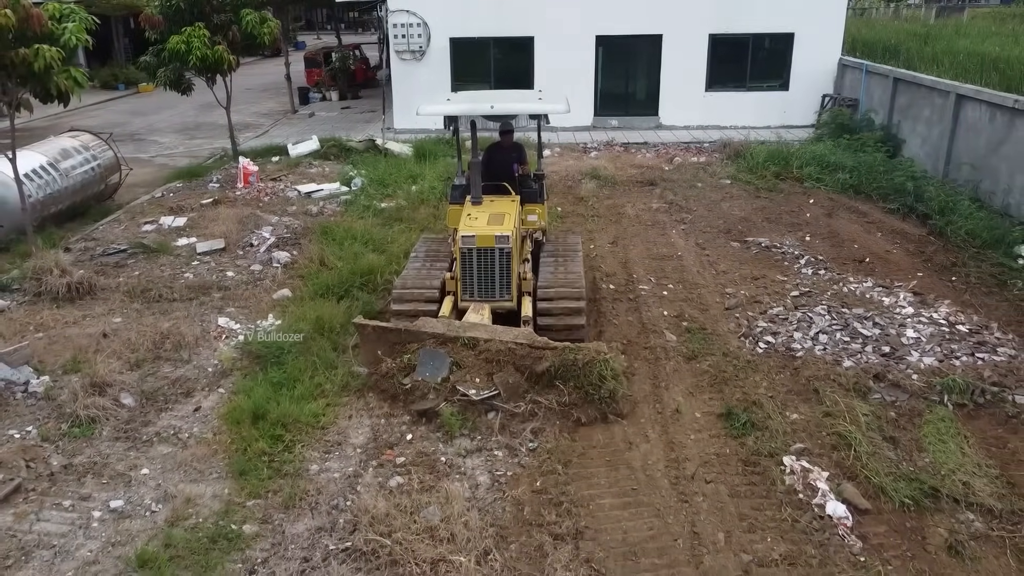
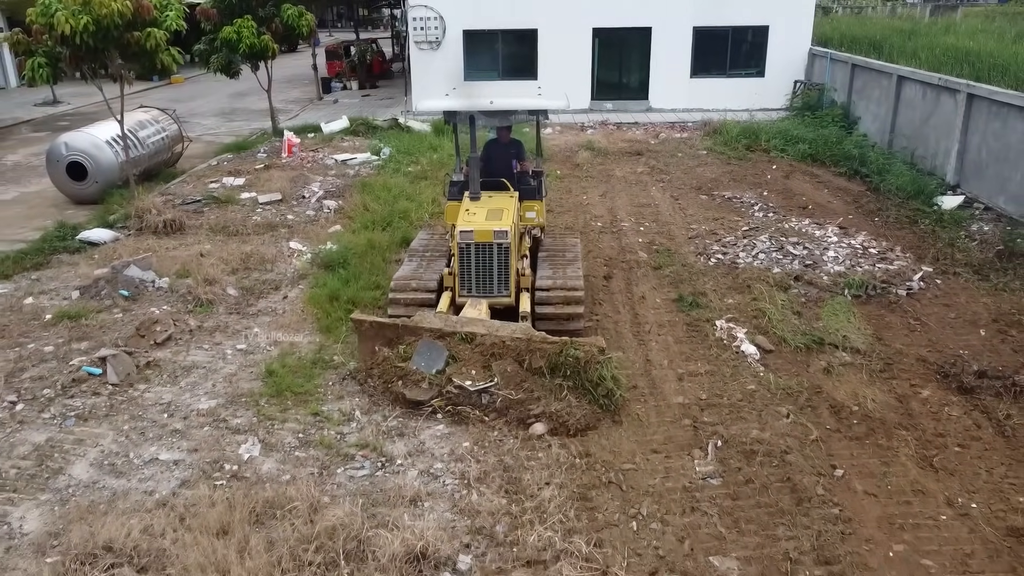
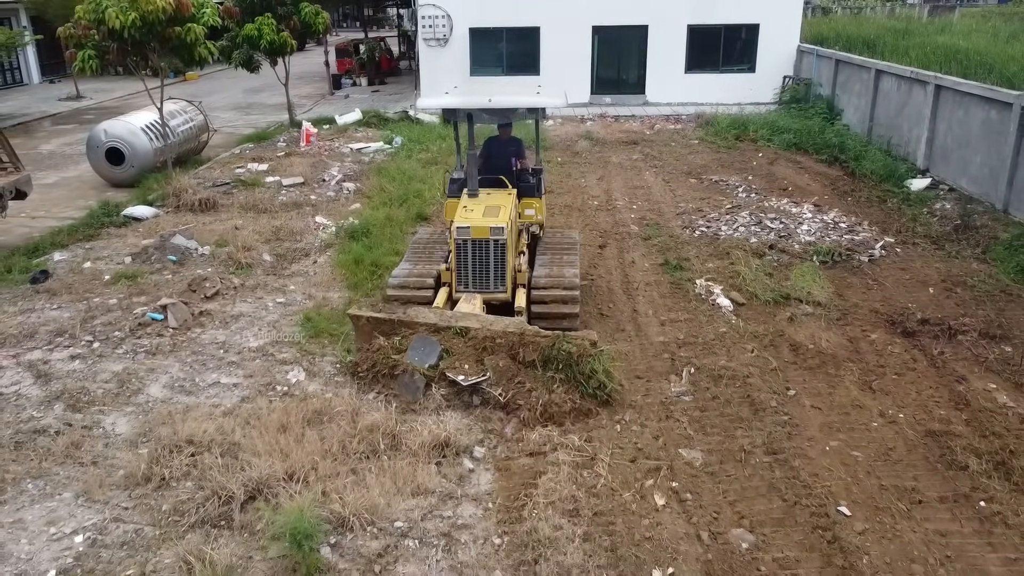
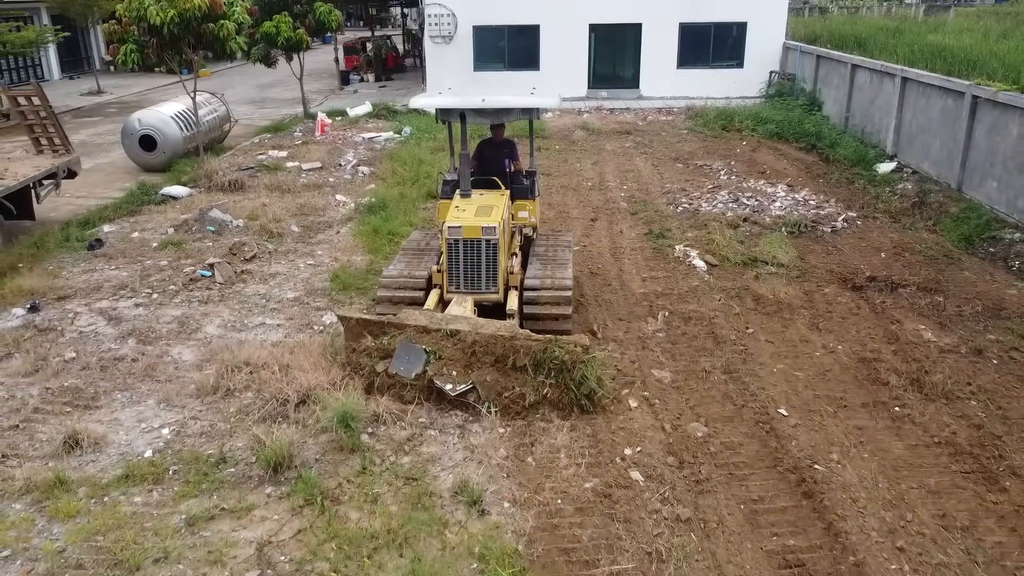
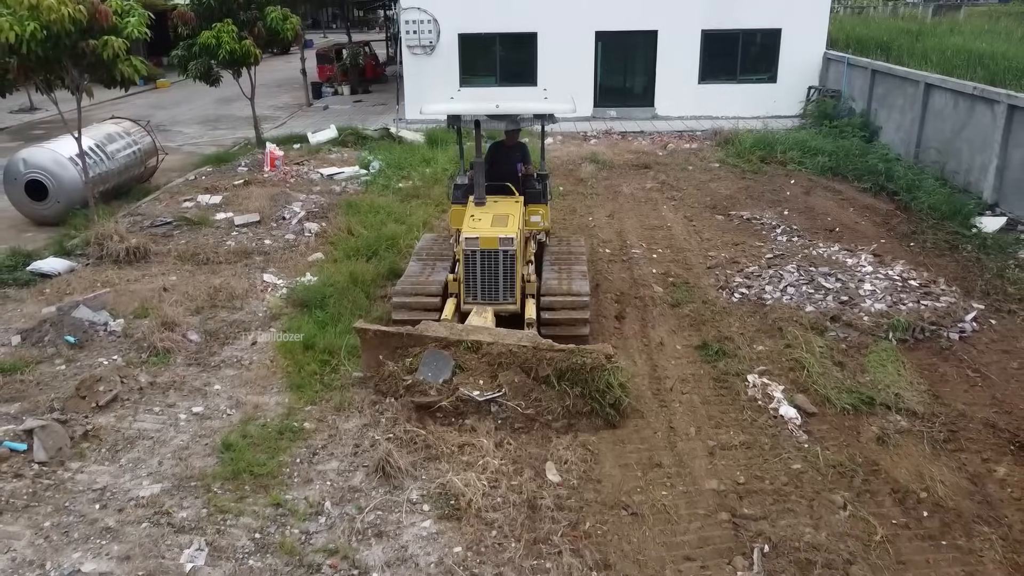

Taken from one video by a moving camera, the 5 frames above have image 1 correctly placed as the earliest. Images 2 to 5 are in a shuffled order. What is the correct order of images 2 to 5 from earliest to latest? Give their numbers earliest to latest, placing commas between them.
5, 2, 3, 4
